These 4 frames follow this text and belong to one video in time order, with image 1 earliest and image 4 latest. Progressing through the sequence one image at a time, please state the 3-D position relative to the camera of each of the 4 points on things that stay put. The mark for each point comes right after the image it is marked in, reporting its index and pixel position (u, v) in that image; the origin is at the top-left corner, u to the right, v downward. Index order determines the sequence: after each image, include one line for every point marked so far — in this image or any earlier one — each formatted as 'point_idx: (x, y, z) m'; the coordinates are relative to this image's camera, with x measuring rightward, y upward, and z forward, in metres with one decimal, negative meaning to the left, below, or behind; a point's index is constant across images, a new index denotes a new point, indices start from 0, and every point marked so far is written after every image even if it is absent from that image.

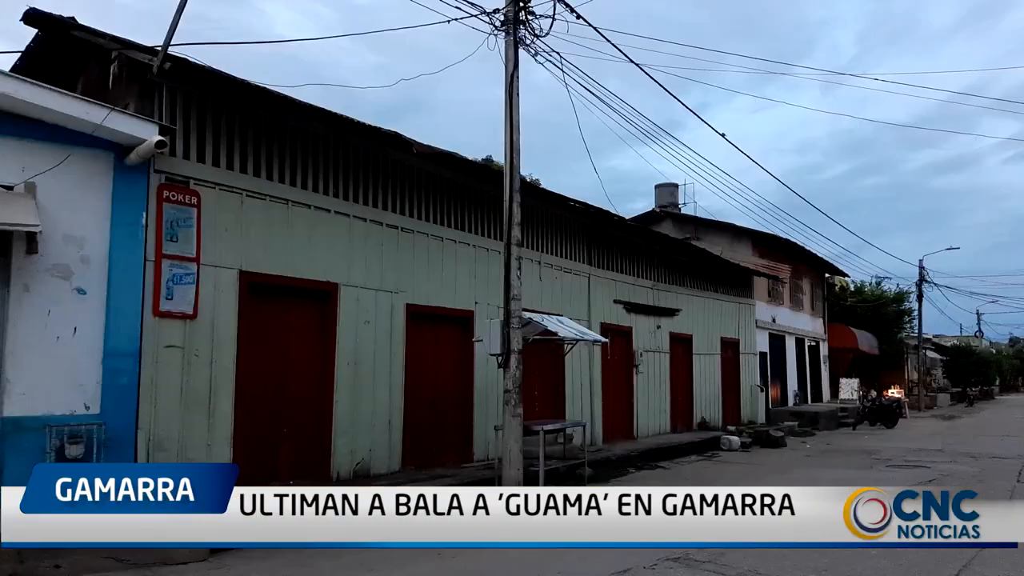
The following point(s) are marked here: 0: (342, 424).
0: (-2.0, -1.6, +9.6) m
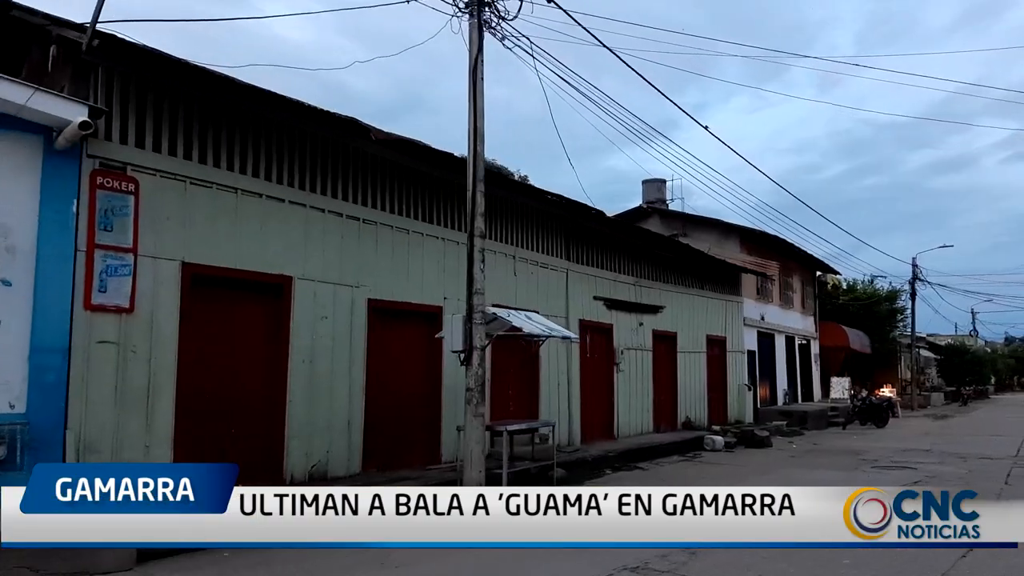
0: (-2.4, -1.5, +9.2) m
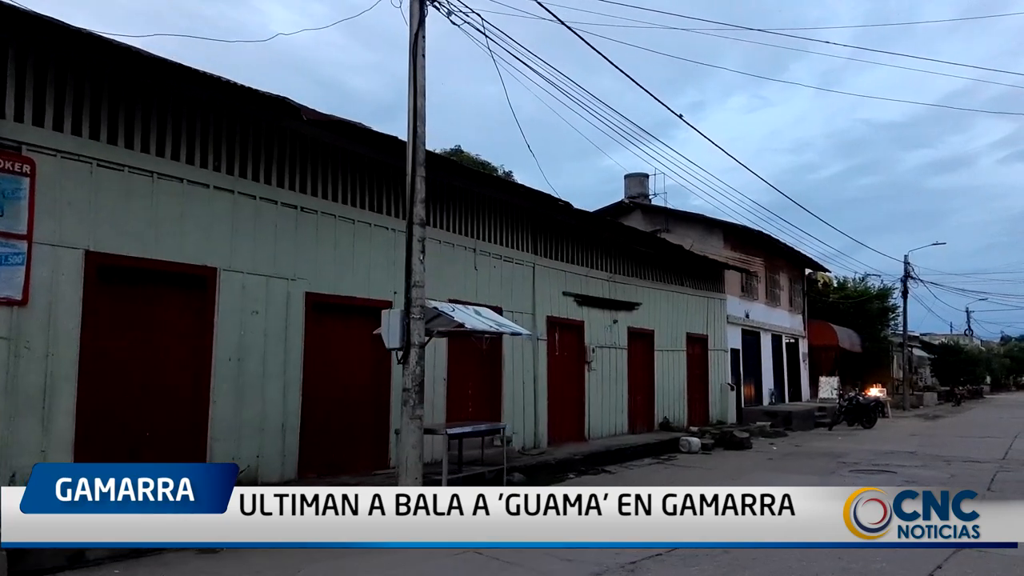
0: (-3.0, -1.4, +8.5) m
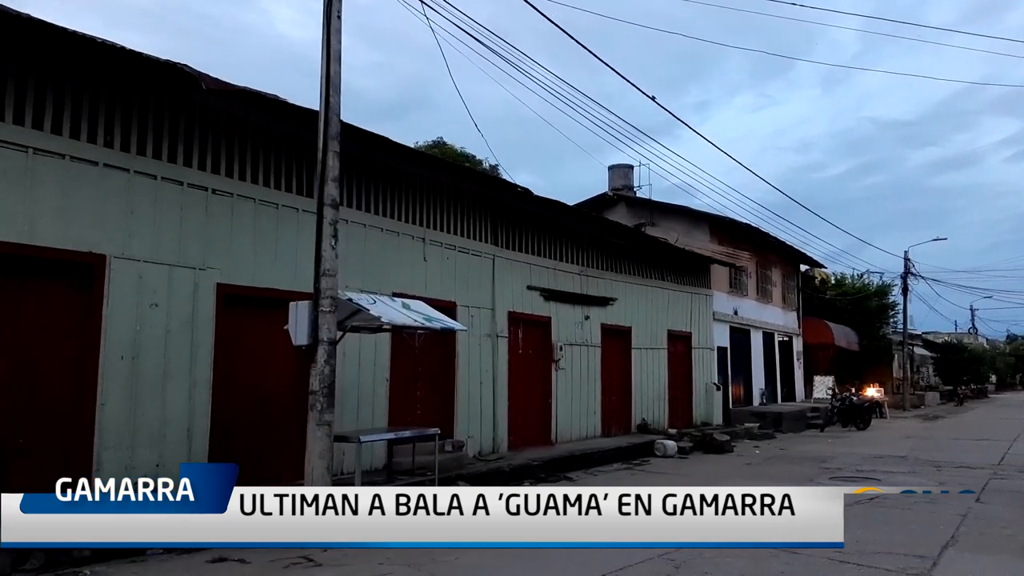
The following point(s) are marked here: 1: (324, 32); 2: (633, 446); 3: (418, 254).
0: (-3.7, -1.3, +7.6) m
1: (-1.8, +2.4, +7.8) m
2: (+2.2, -2.8, +14.8) m
3: (-1.3, +0.5, +11.6) m
